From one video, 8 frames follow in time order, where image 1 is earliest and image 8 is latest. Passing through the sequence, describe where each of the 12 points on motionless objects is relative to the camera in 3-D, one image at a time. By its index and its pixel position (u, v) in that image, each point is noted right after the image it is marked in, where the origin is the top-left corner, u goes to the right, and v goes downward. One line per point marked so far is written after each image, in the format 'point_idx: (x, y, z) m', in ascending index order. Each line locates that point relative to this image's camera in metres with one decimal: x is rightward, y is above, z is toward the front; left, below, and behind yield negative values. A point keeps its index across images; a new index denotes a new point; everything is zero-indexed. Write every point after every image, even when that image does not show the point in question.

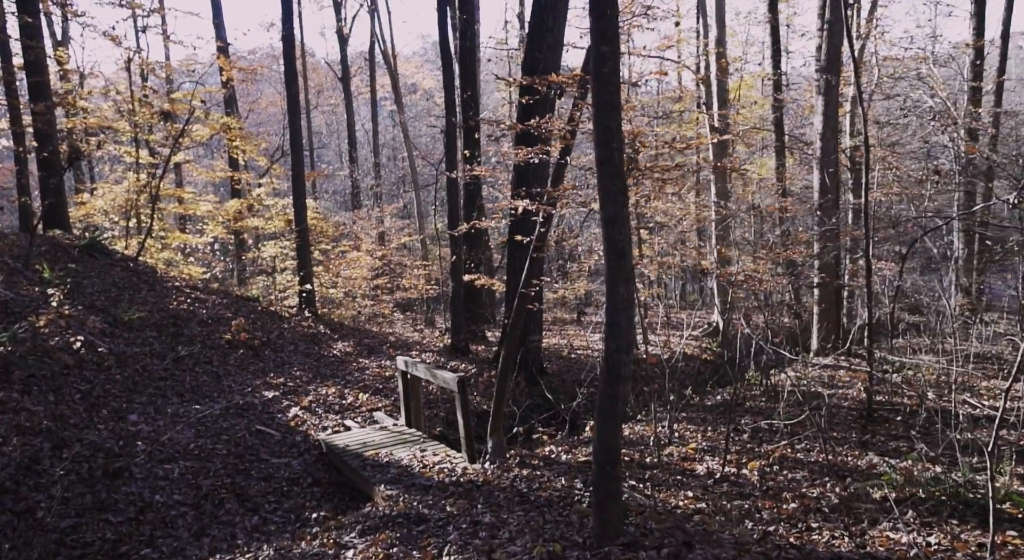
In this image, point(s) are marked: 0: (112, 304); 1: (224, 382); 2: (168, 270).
0: (-6.1, -0.4, +12.9) m
1: (-3.9, -1.4, +11.7) m
2: (-7.6, +0.2, +18.8) m
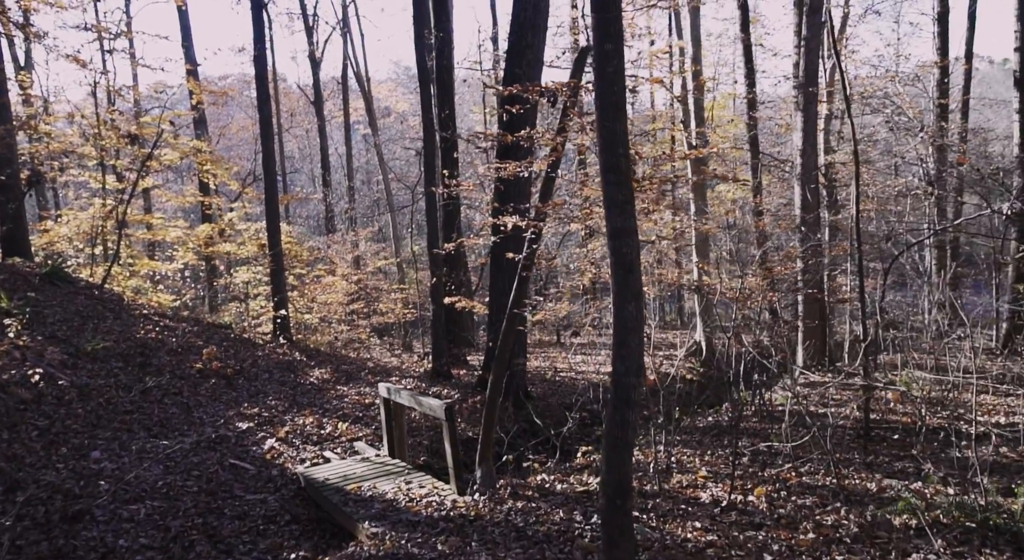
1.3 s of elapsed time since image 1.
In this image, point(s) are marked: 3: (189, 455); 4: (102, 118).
0: (-6.4, -0.8, +12.4) m
1: (-4.1, -1.8, +11.2) m
2: (-8.0, -0.4, +18.2) m
3: (-3.7, -2.0, +9.8) m
4: (-9.2, +3.6, +19.2) m
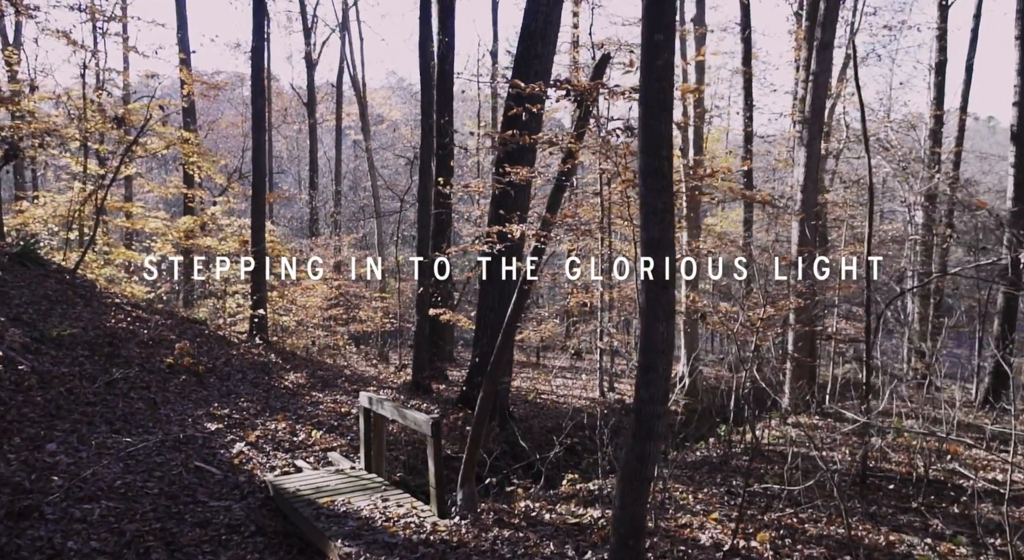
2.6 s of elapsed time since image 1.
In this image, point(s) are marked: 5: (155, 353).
0: (-6.5, -0.5, +11.8) m
1: (-4.4, -1.6, +10.6) m
2: (-8.3, -0.1, +17.6) m
3: (-3.9, -1.9, +9.3) m
4: (-9.2, +3.9, +18.6) m
5: (-5.1, -1.0, +12.3) m
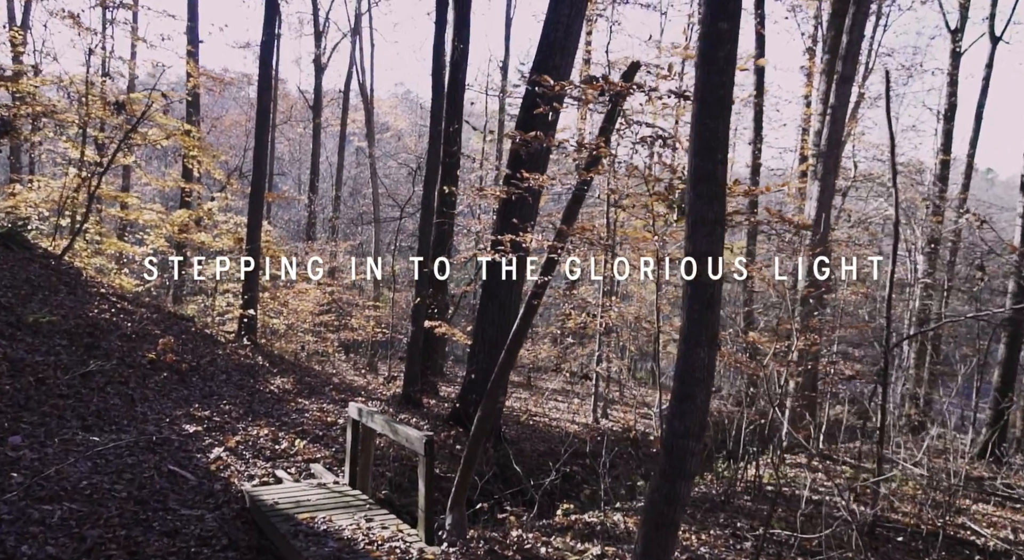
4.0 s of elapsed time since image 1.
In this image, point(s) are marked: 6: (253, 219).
0: (-6.5, -0.3, +11.3) m
1: (-4.4, -1.5, +10.2) m
2: (-8.3, +0.1, +17.2) m
3: (-4.0, -1.8, +8.8) m
4: (-9.0, +4.2, +18.3) m
5: (-5.2, -0.9, +11.8) m
6: (-5.1, +1.2, +16.8) m
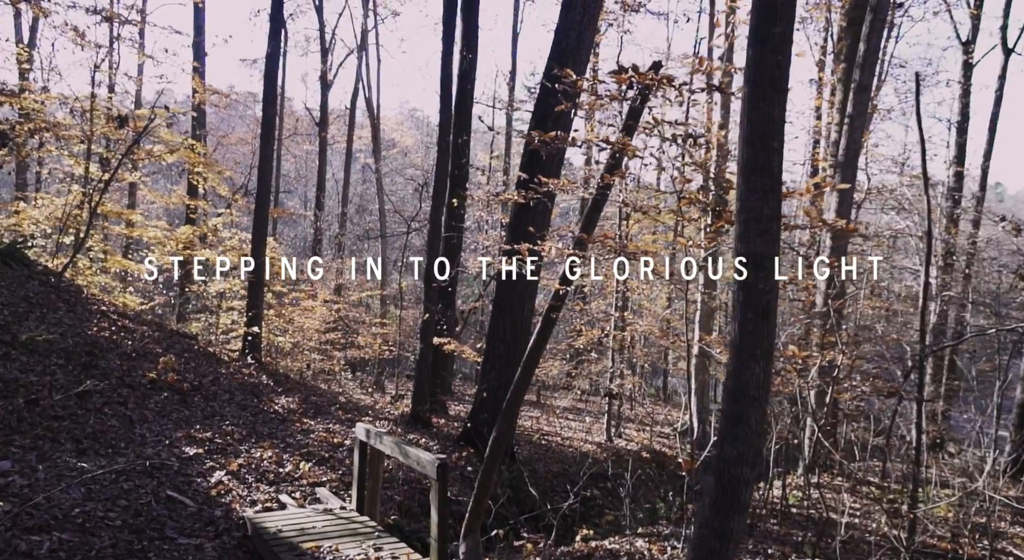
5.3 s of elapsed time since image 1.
0: (-6.4, -0.5, +11.0) m
1: (-4.3, -1.7, +9.8) m
2: (-8.1, -0.3, +16.9) m
3: (-3.9, -2.0, +8.4) m
4: (-8.8, +3.8, +18.1) m
5: (-5.0, -1.2, +11.5) m
6: (-4.9, +0.9, +16.5) m
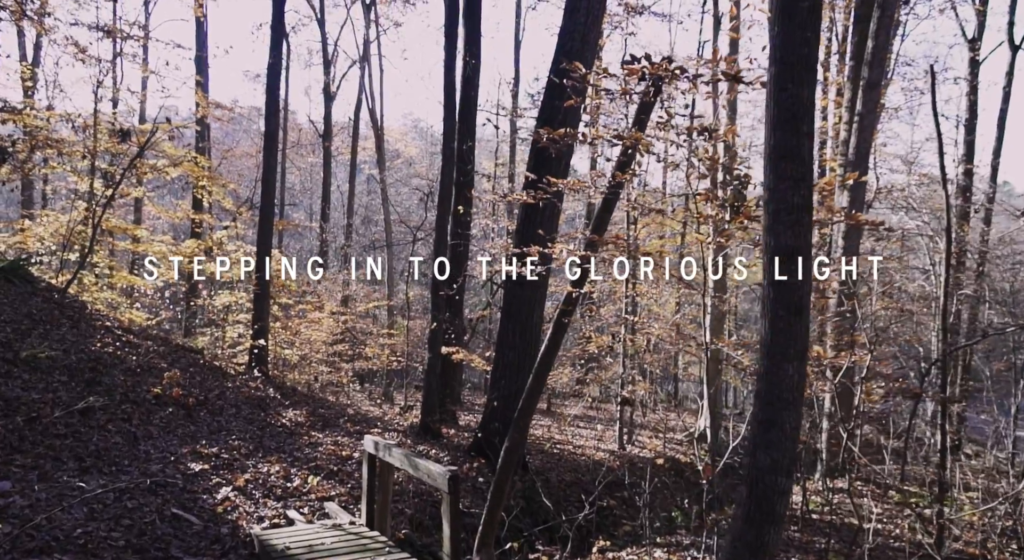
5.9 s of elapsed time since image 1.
0: (-6.3, -0.8, +10.9) m
1: (-4.2, -1.9, +9.7) m
2: (-8.0, -0.6, +16.8) m
3: (-3.7, -2.1, +8.3) m
4: (-8.7, +3.4, +18.0) m
5: (-4.9, -1.3, +11.4) m
6: (-4.8, +0.6, +16.4) m
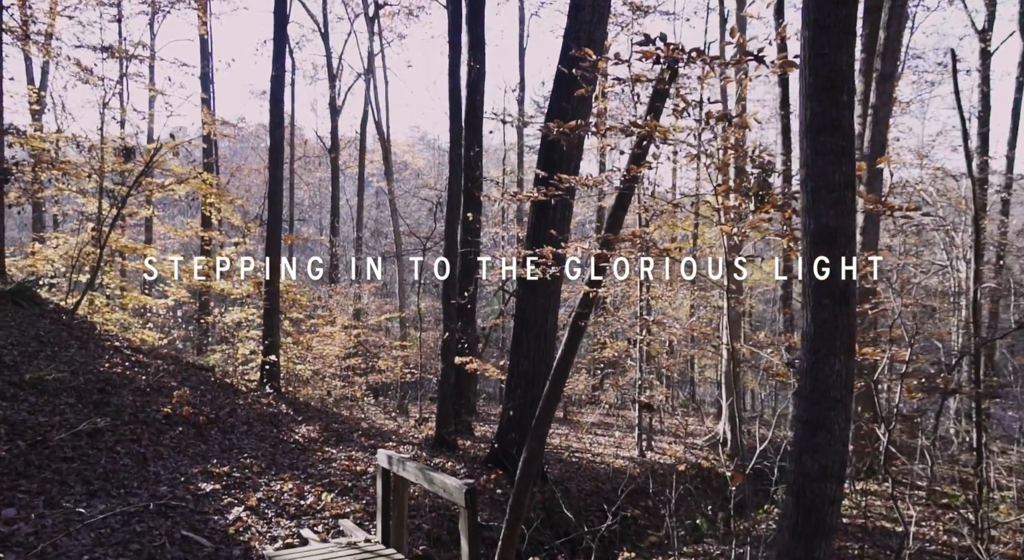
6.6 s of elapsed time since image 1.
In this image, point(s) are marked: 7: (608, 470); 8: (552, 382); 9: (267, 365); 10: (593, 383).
0: (-6.1, -1.0, +10.8) m
1: (-4.0, -2.1, +9.5) m
2: (-7.7, -1.0, +16.6) m
3: (-3.5, -2.3, +8.1) m
4: (-8.6, +3.0, +17.9) m
5: (-4.7, -1.6, +11.2) m
6: (-4.6, +0.3, +16.3) m
7: (+1.4, -2.7, +12.1) m
8: (+0.4, -0.9, +7.9) m
9: (-4.6, -1.6, +16.0) m
10: (+1.5, -1.8, +15.3) m
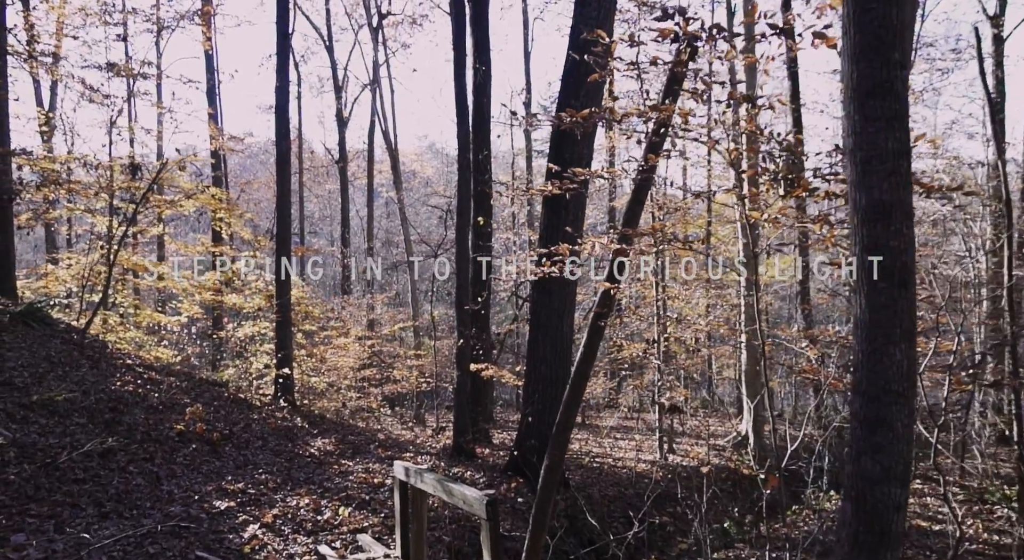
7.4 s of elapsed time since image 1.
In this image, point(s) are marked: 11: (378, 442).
0: (-5.9, -1.3, +10.6) m
1: (-3.7, -2.2, +9.3) m
2: (-7.4, -1.3, +16.6) m
3: (-3.3, -2.4, +7.9) m
4: (-8.4, +2.6, +17.9) m
5: (-4.5, -1.8, +11.0) m
6: (-4.3, +0.1, +16.1) m
7: (+1.6, -2.7, +11.9) m
8: (+0.5, -0.9, +7.7) m
9: (-4.3, -1.8, +15.8) m
10: (+1.8, -1.8, +15.0) m
11: (-2.1, -2.5, +13.3) m
